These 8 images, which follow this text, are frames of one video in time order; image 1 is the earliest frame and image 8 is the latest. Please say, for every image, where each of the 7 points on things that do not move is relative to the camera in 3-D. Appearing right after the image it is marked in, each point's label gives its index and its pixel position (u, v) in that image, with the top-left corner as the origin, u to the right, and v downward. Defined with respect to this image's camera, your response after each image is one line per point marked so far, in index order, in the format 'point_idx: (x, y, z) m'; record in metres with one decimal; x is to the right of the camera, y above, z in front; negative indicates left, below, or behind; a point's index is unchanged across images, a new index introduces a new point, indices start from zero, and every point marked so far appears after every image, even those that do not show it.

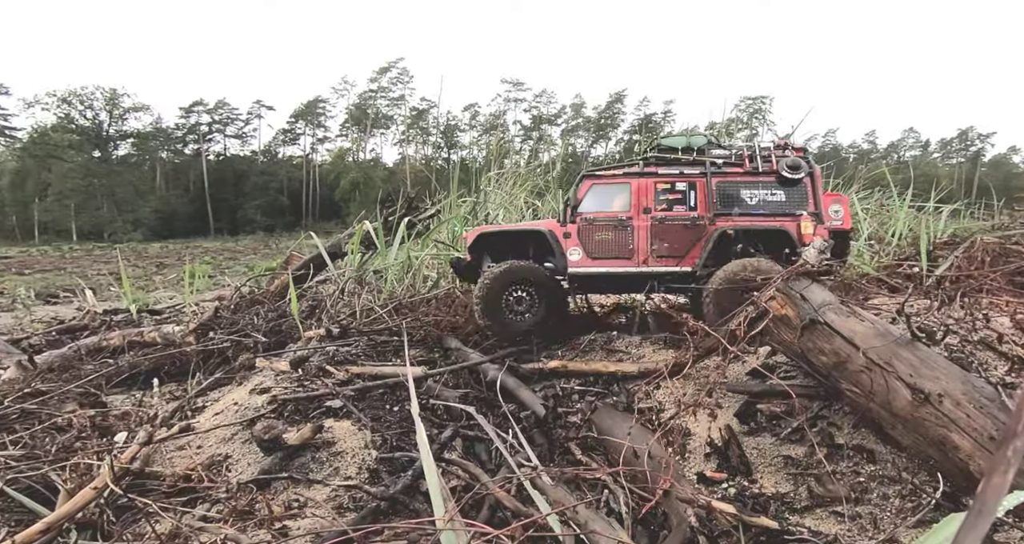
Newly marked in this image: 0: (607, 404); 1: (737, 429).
0: (+0.6, -0.7, +2.8) m
1: (+1.0, -0.7, +2.2) m
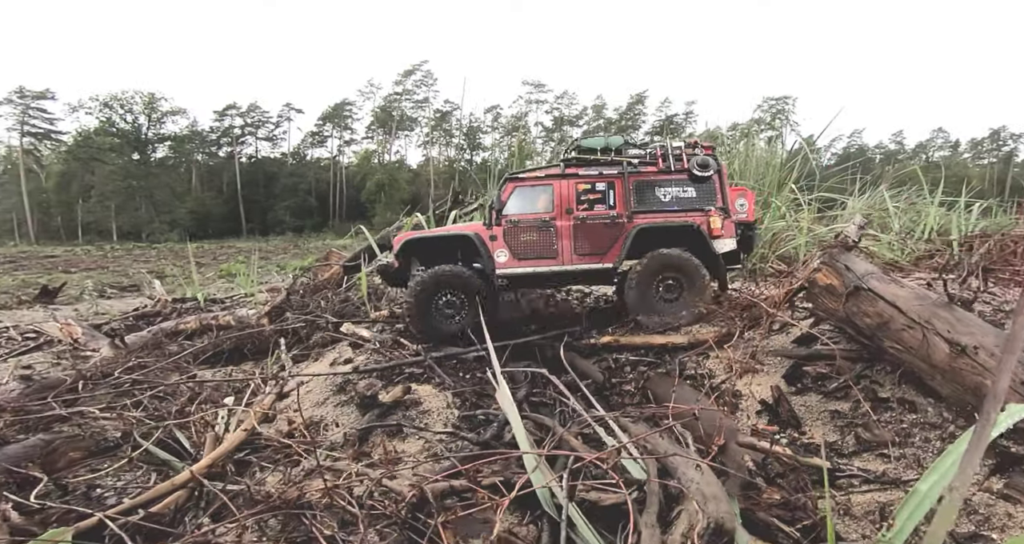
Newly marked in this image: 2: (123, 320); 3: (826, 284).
0: (+0.9, -0.6, +3.1) m
1: (+1.4, -0.6, +2.5) m
2: (-4.0, -0.5, +5.1) m
3: (+1.5, -0.1, +2.4) m
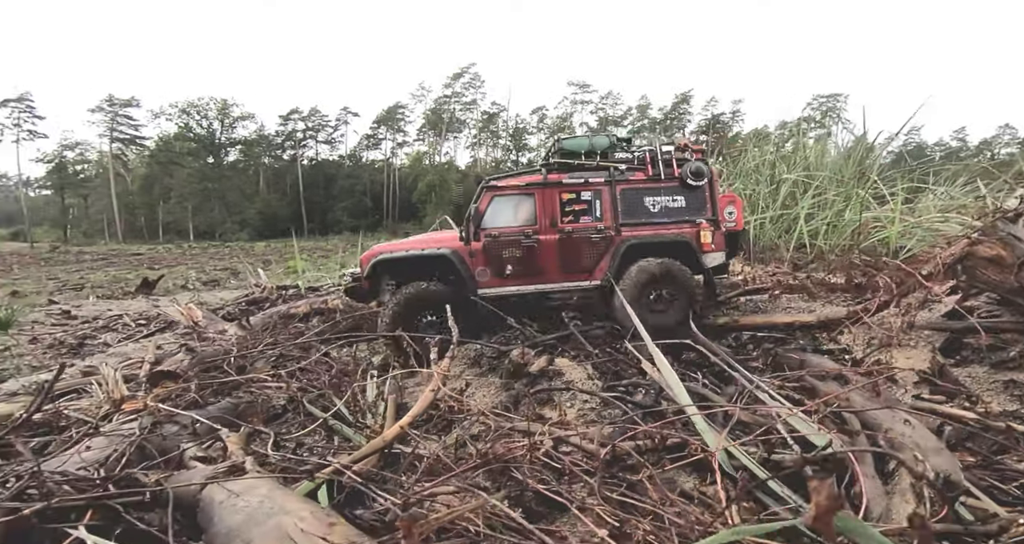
0: (+1.8, -0.5, +3.1) m
1: (+2.2, -0.5, +2.4) m
2: (-3.0, -0.4, +5.4) m
3: (+2.3, +0.1, +2.4) m
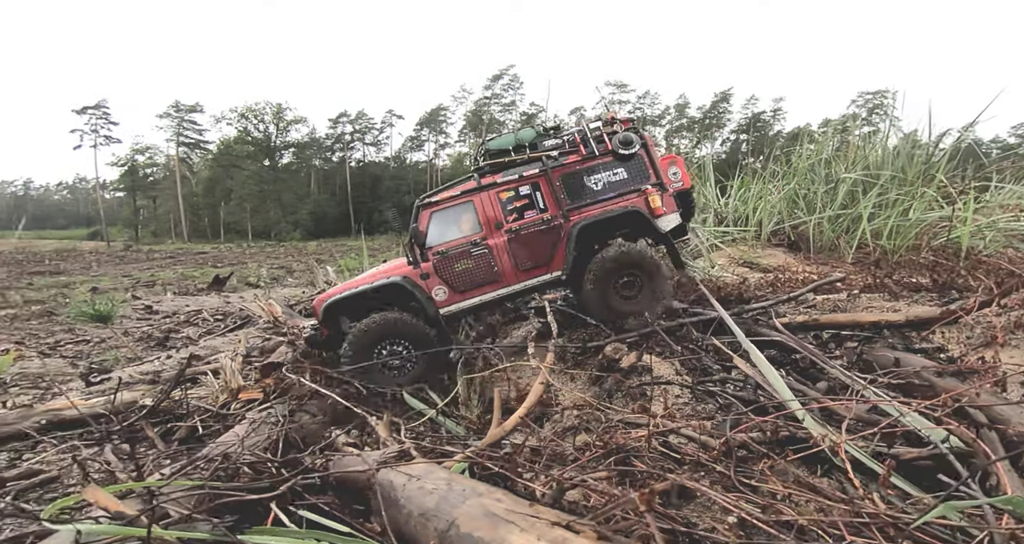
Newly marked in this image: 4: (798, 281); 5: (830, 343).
0: (+2.3, -0.5, +3.1) m
1: (+2.7, -0.5, +2.4) m
2: (-2.3, -0.3, +5.7) m
3: (+2.8, +0.1, +2.3) m
4: (+2.8, -0.1, +4.8) m
5: (+2.2, -0.5, +3.4) m
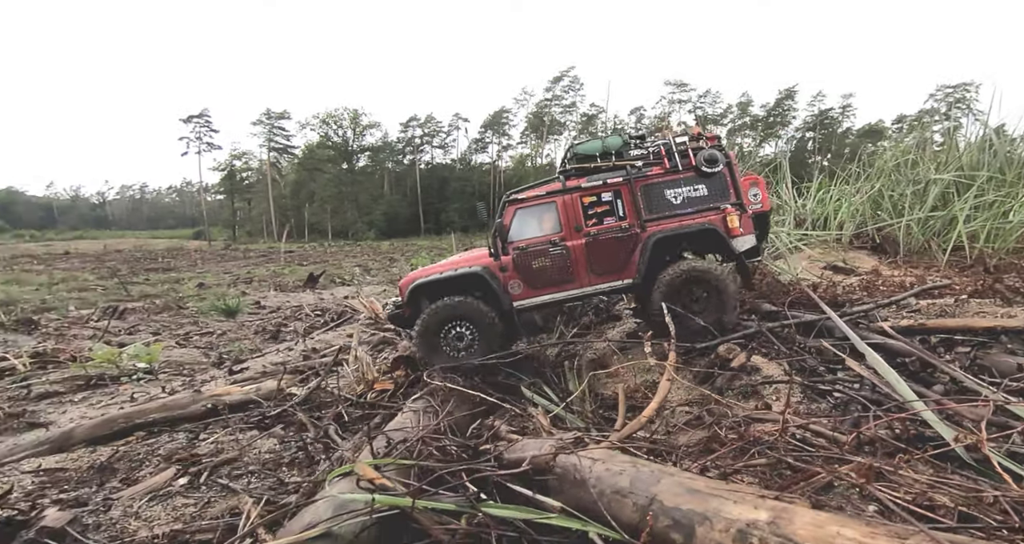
0: (+3.1, -0.5, +3.1) m
1: (+3.4, -0.5, +2.4) m
2: (-1.3, -0.3, +6.1) m
3: (+3.6, 0.0, +2.3) m
4: (+3.7, -0.1, +4.8) m
5: (+3.0, -0.5, +3.4) m
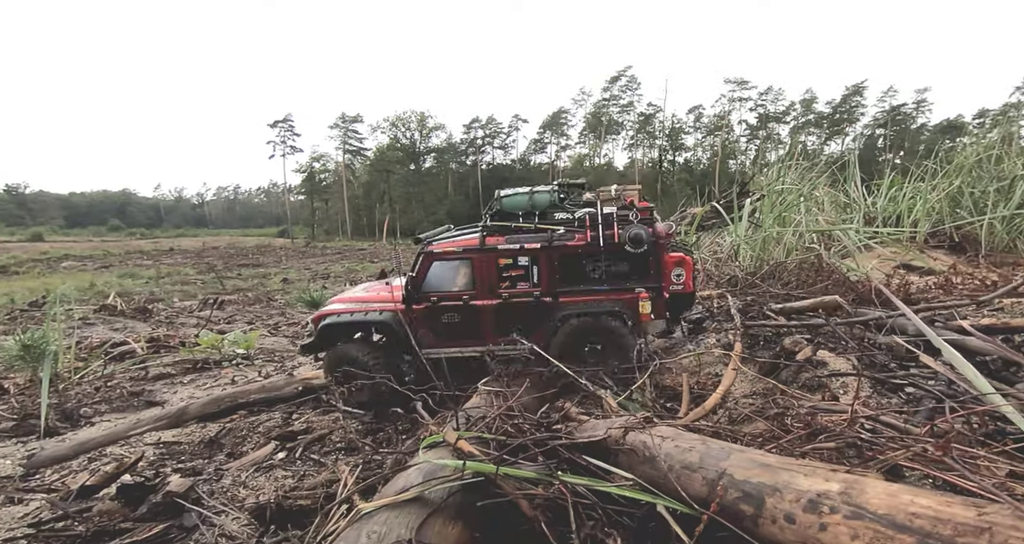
0: (+3.5, -0.5, +2.9) m
1: (+3.7, -0.5, +2.2) m
2: (-0.5, -0.3, +6.4) m
3: (+3.9, 0.0, +2.1) m
4: (+4.4, -0.1, +4.5) m
5: (+3.4, -0.5, +3.2) m
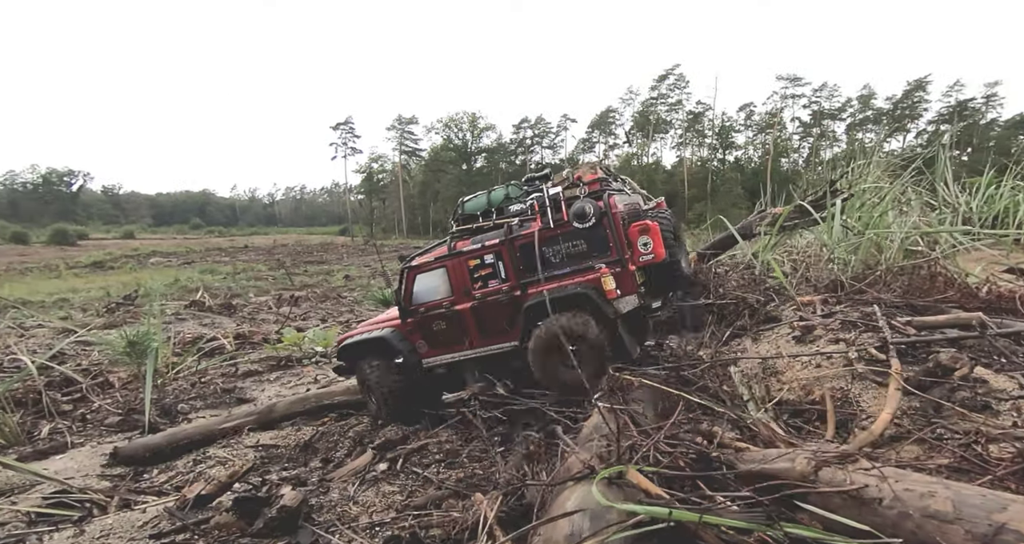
0: (+4.2, -0.6, +2.3) m
1: (+4.3, -0.6, +1.6) m
2: (+0.5, -0.3, +6.2) m
3: (+4.4, -0.1, +1.4) m
4: (+5.2, -0.2, +3.8) m
5: (+4.1, -0.6, +2.6) m
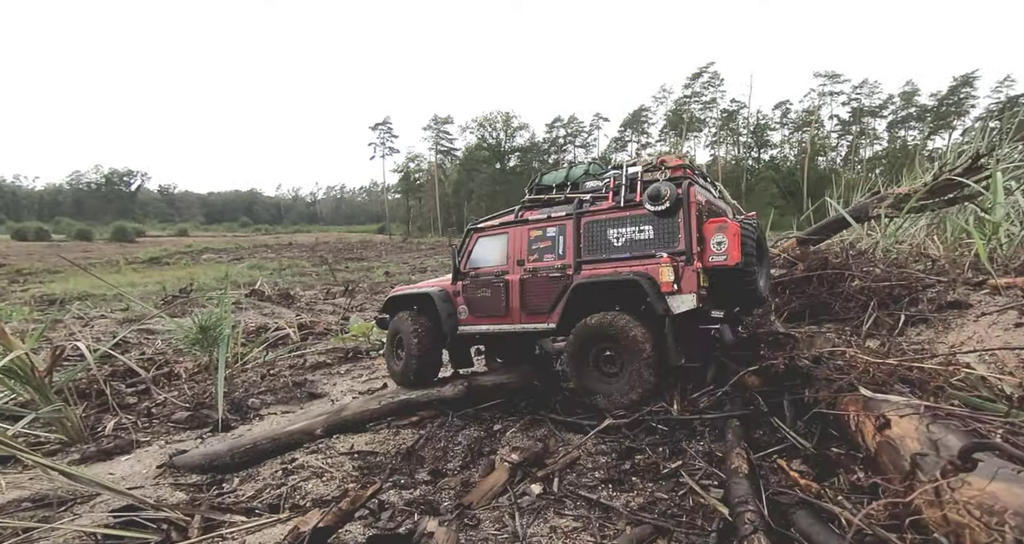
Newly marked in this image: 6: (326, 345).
0: (+5.0, -0.4, +1.2) m
1: (+5.1, -0.4, +0.5) m
2: (+1.6, -0.1, +5.3) m
3: (+5.2, +0.1, +0.3) m
4: (+6.1, 0.0, +2.6) m
5: (+5.0, -0.4, +1.5) m
6: (-2.5, -1.0, +6.6) m
